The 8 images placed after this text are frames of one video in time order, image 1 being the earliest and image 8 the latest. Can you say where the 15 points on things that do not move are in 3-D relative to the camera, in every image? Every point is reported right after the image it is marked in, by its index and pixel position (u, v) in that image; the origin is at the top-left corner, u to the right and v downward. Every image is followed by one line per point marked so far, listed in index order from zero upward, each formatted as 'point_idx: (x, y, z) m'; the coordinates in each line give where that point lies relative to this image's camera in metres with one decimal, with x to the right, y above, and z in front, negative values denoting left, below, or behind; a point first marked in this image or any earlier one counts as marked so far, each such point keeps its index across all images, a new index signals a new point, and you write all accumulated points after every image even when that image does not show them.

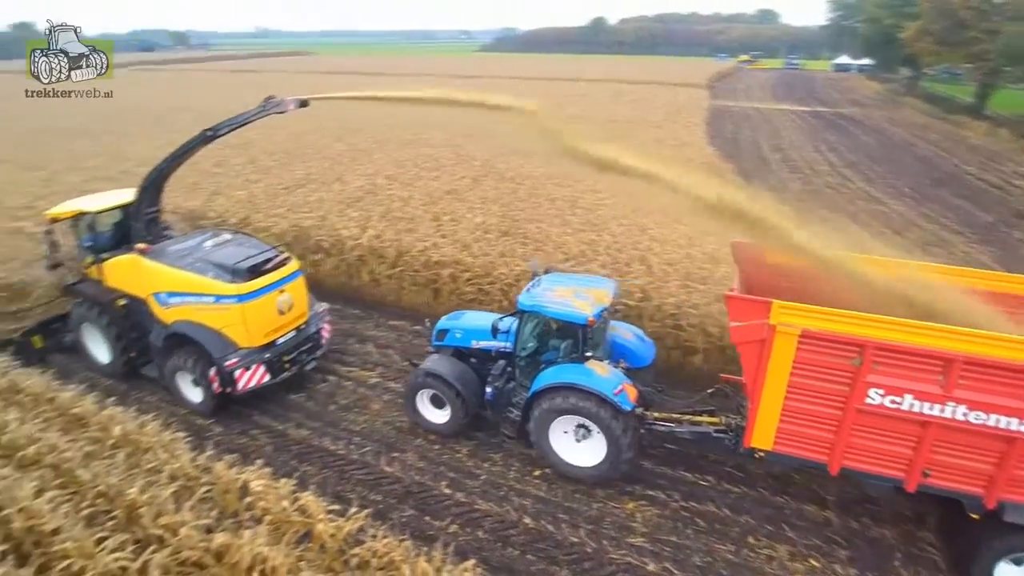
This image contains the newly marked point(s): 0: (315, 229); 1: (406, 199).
0: (-3.4, +1.0, +10.6) m
1: (-2.1, +1.7, +11.9) m
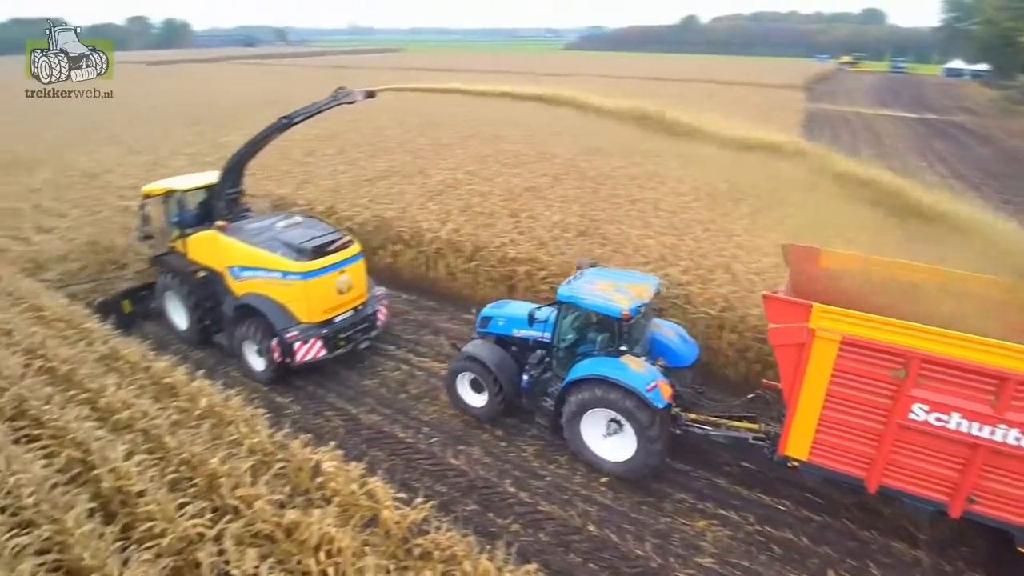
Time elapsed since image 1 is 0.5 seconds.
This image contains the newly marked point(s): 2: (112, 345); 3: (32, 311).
0: (-2.0, +1.2, +10.8) m
1: (-0.5, +1.8, +11.9) m
2: (-4.4, -0.6, +6.7) m
3: (-5.8, -0.3, +7.4) m
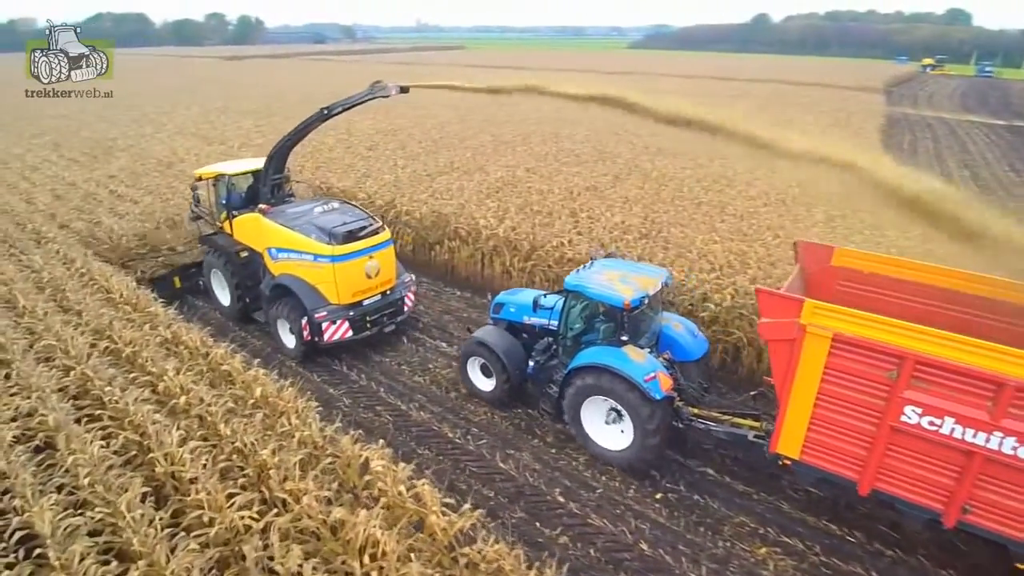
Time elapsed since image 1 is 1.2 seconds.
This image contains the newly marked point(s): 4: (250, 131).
0: (-1.0, +1.3, +10.7) m
1: (+0.6, +1.8, +11.7) m
2: (-3.8, -0.5, +6.8) m
3: (-5.1, -0.1, +7.7) m
4: (-8.2, +4.9, +19.2) m
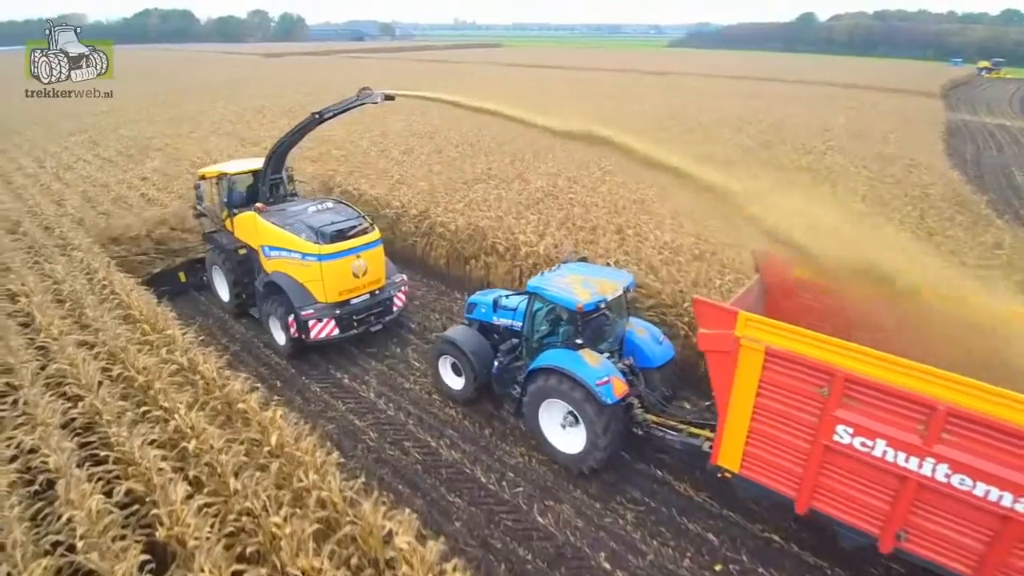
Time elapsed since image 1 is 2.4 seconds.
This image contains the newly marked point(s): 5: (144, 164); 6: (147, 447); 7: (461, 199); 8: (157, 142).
0: (-0.3, +1.0, +10.1) m
1: (+1.4, +1.5, +11.0) m
2: (-3.3, -0.7, +6.3) m
3: (-4.6, -0.3, +7.3) m
4: (-7.0, +4.8, +18.9) m
5: (-8.7, +2.9, +14.5) m
6: (-3.0, -1.3, +5.0) m
7: (-0.9, +1.7, +11.5) m
8: (-9.9, +4.1, +17.2) m
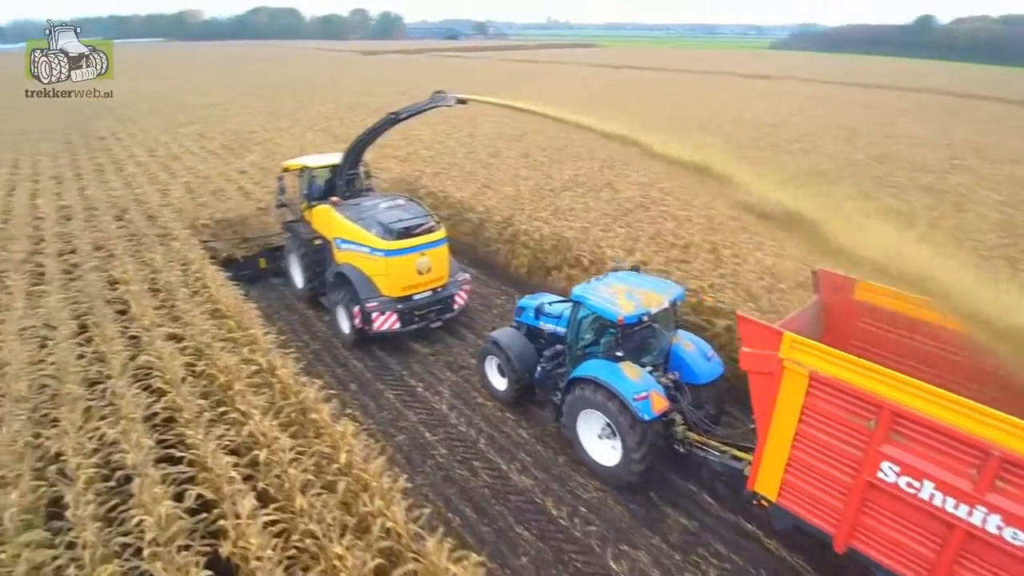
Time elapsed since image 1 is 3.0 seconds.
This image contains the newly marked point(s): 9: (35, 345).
0: (+1.0, +0.7, +9.7) m
1: (+2.8, +1.2, +10.4) m
2: (-2.5, -0.7, +6.3) m
3: (-3.7, -0.2, +7.4) m
4: (-4.3, +5.0, +19.2) m
5: (-6.6, +3.2, +15.1) m
6: (-2.4, -1.3, +4.9) m
7: (+0.6, +1.5, +11.2) m
8: (-7.4, +4.4, +17.9) m
9: (-5.1, -0.6, +6.5) m
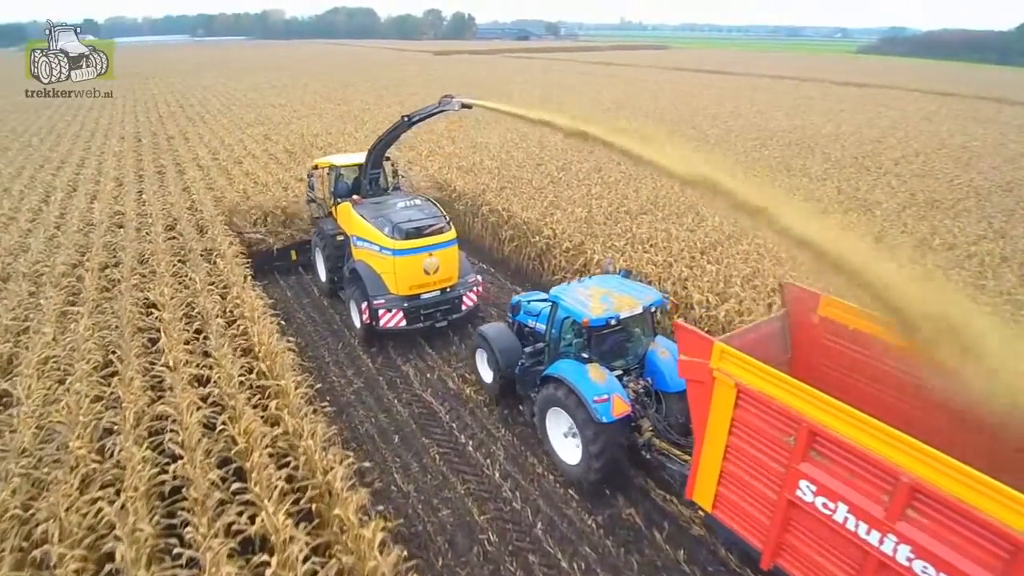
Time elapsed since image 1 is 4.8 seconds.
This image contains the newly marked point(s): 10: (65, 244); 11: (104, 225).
0: (+2.0, +0.1, +8.5) m
1: (+3.9, +0.5, +9.0) m
2: (-1.9, -1.1, +5.5) m
3: (-2.9, -0.6, +6.7) m
4: (-2.1, +4.6, +18.5) m
5: (-4.9, +3.0, +14.5) m
6: (-1.9, -1.7, +4.1) m
7: (+1.8, +0.9, +10.0) m
8: (-5.4, +4.2, +17.4) m
9: (-4.4, -0.9, +5.9) m
10: (-6.7, +0.7, +9.2) m
11: (-6.7, +1.0, +10.1) m
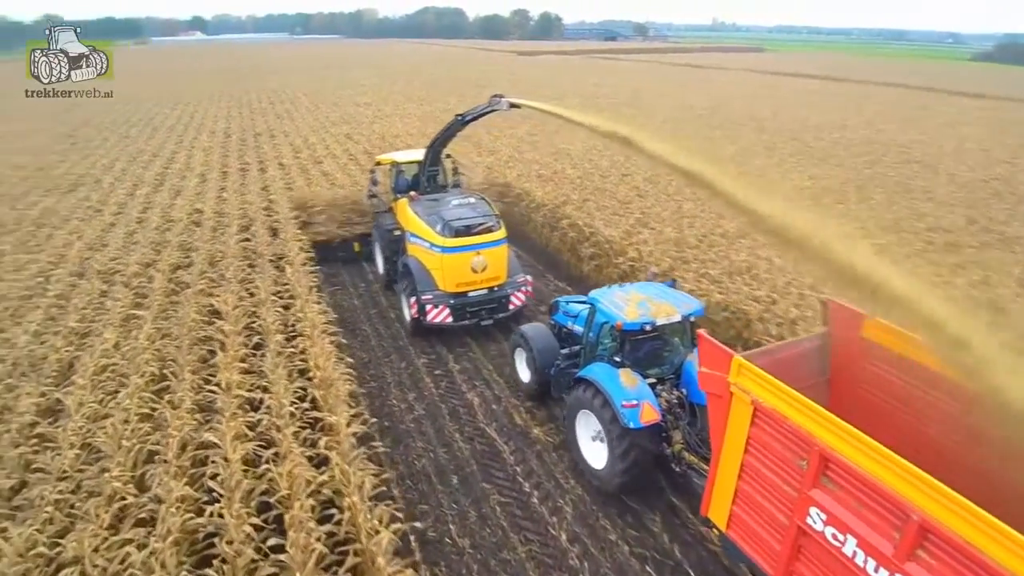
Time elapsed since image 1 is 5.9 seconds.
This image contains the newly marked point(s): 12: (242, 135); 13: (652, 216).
0: (+3.0, -0.3, +7.5) m
1: (+5.0, -0.1, +7.7) m
2: (-1.3, -1.4, +4.9) m
3: (-2.1, -0.7, +6.2) m
4: (+0.3, +4.4, +17.8) m
5: (-3.0, +2.9, +14.3) m
6: (-1.5, -2.0, +3.5) m
7: (+3.0, +0.4, +9.0) m
8: (-3.1, +4.2, +17.2) m
9: (-3.8, -1.0, +5.6) m
10: (-5.5, +0.7, +9.2) m
11: (-5.4, +1.1, +10.1) m
12: (-7.8, +4.4, +17.7) m
13: (+2.5, +1.3, +10.9) m
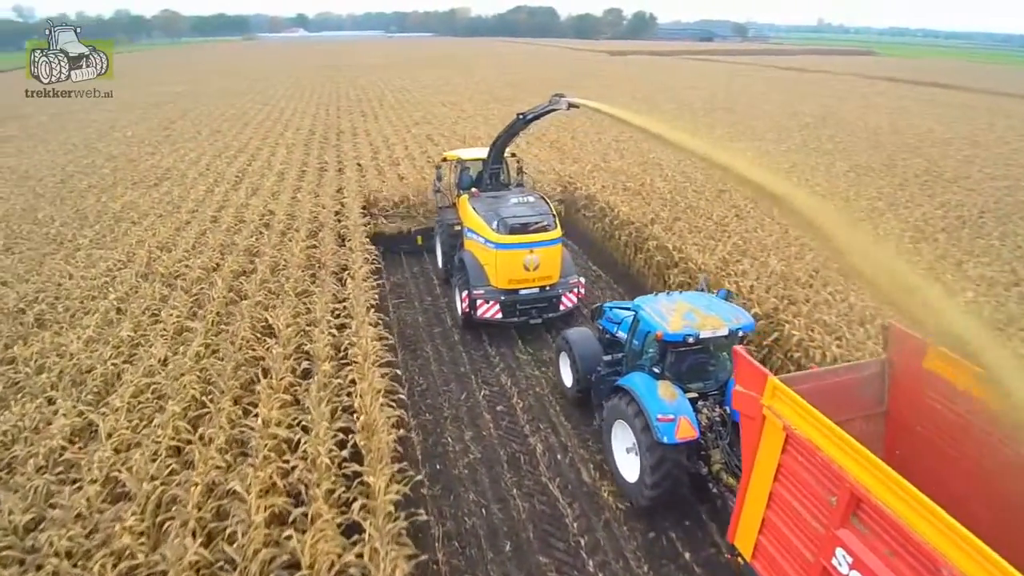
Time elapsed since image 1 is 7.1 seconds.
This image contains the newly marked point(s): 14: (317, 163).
0: (+3.8, -0.9, +6.2) m
1: (+5.8, -0.8, +6.2) m
2: (-0.9, -1.7, +4.2) m
3: (-1.5, -1.0, +5.6) m
4: (+2.7, +3.9, +16.8) m
5: (-1.1, +2.7, +13.7) m
6: (-1.3, -2.2, +2.9) m
7: (+4.0, -0.2, +7.7) m
8: (-0.8, +3.9, +16.6) m
9: (-3.2, -1.1, +5.2) m
10: (-4.4, +0.7, +8.9) m
11: (-4.2, +1.0, +9.8) m
12: (-5.3, +4.5, +17.6) m
13: (+3.8, +0.8, +9.6) m
14: (-4.4, +2.9, +14.0) m
